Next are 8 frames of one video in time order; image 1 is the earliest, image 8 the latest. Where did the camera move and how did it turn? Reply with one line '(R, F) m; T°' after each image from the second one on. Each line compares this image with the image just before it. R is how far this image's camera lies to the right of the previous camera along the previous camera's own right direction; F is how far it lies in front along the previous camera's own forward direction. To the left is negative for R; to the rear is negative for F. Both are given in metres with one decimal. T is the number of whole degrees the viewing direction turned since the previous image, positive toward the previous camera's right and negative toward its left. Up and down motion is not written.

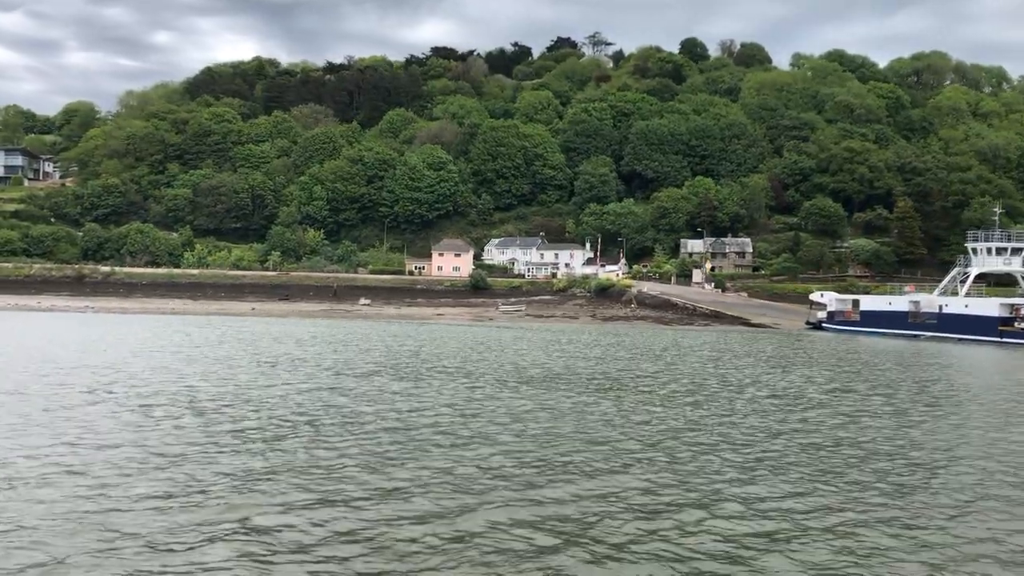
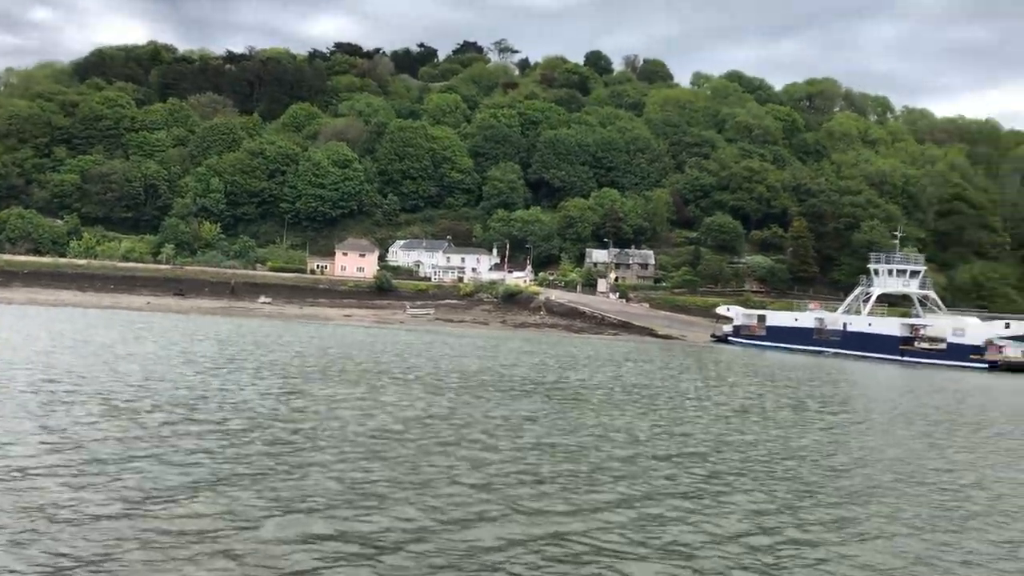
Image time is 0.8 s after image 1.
(-1.2, +0.5) m; +7°
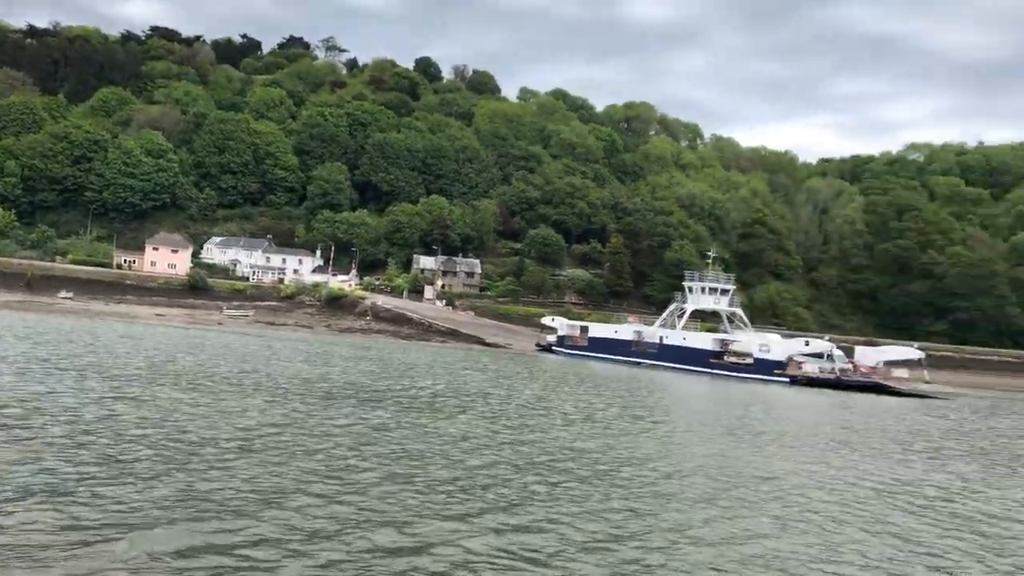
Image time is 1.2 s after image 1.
(-0.7, -0.1) m; +11°
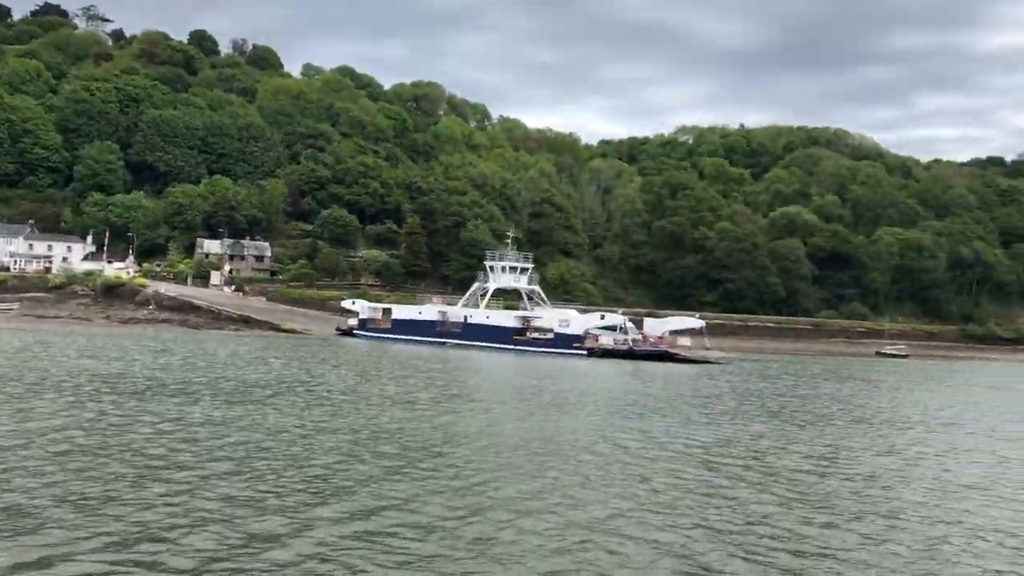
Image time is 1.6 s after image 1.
(-0.6, +0.2) m; +13°
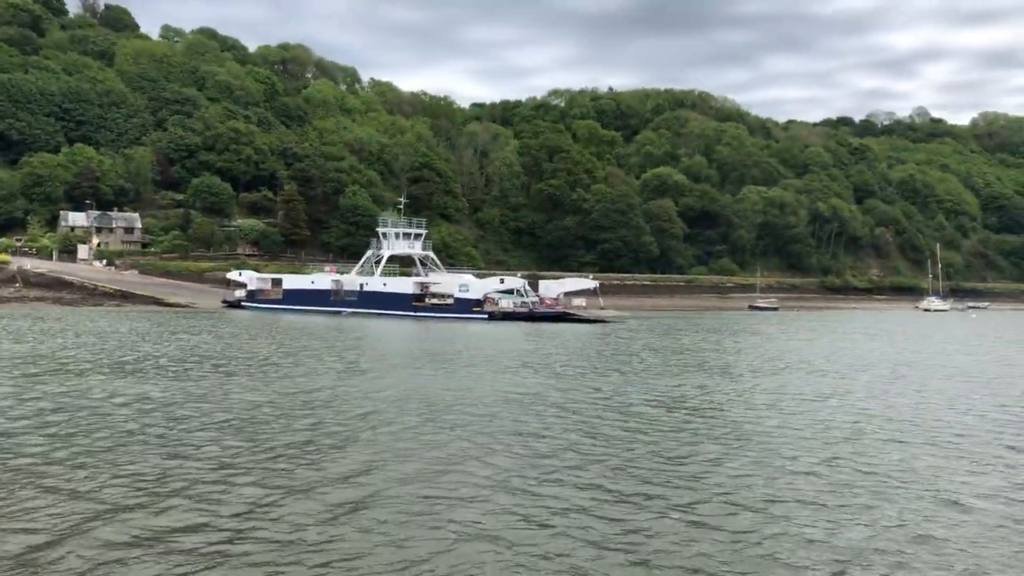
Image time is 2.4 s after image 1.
(-1.2, -0.2) m; +8°
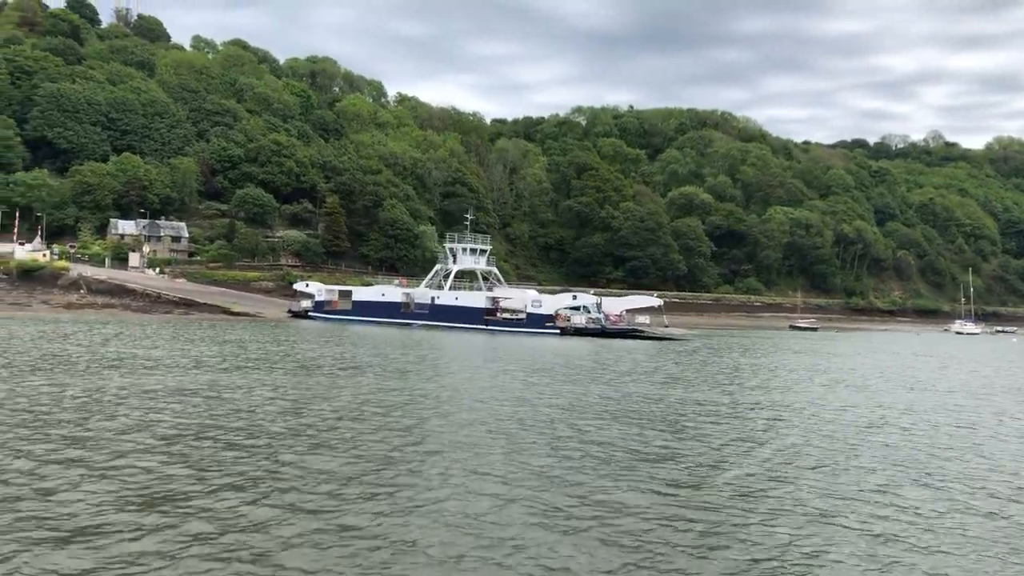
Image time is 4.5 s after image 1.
(-3.2, -1.3) m; 0°
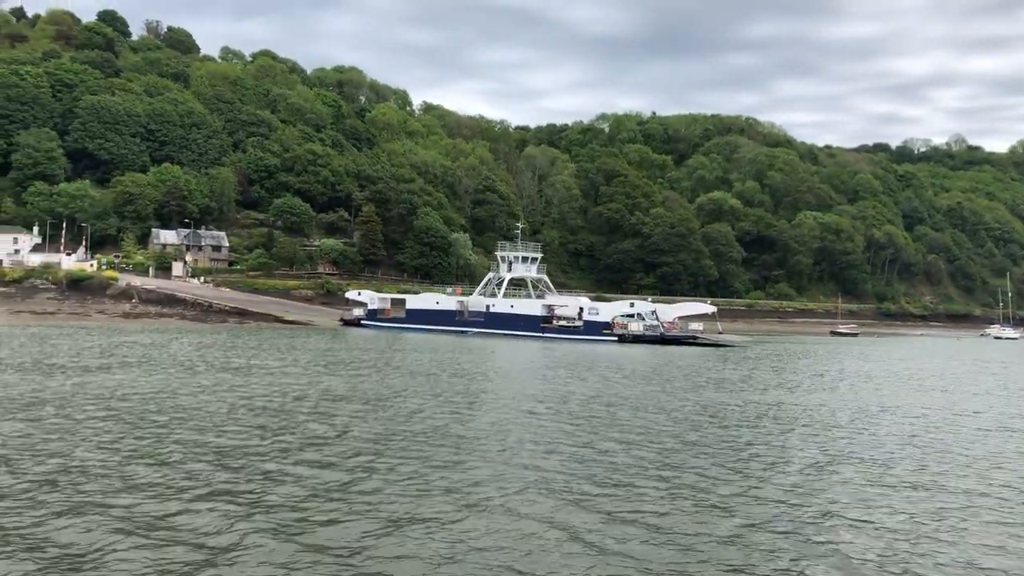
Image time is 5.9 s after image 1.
(-2.0, -0.4) m; -1°
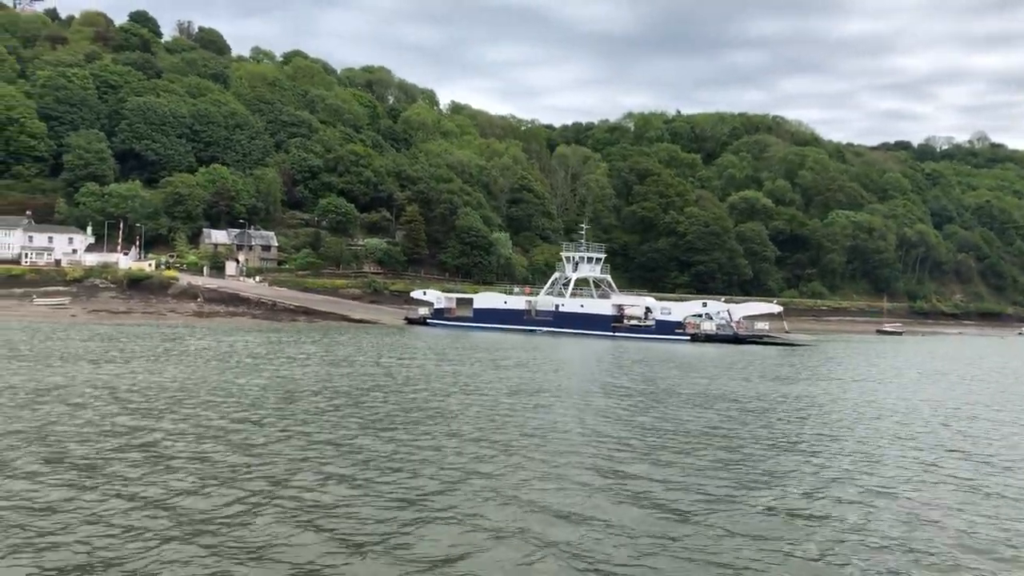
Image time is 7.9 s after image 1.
(-3.0, -1.0) m; 0°
